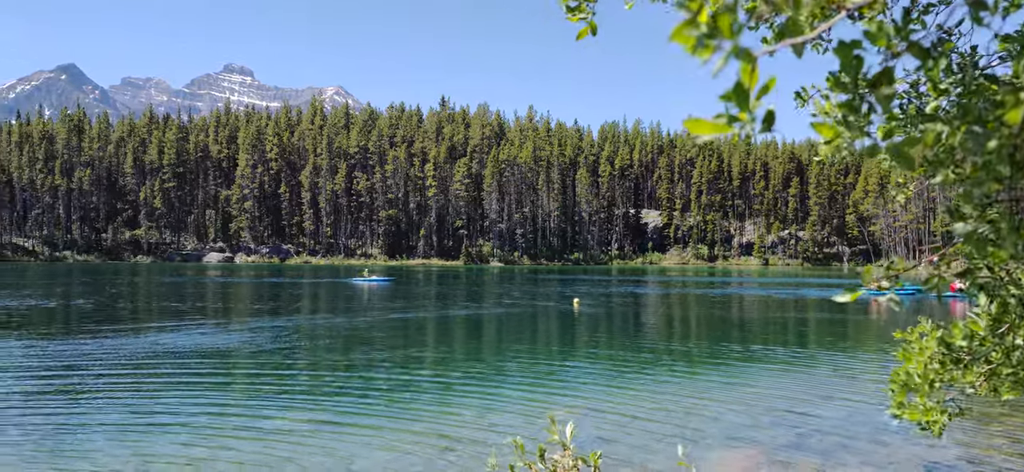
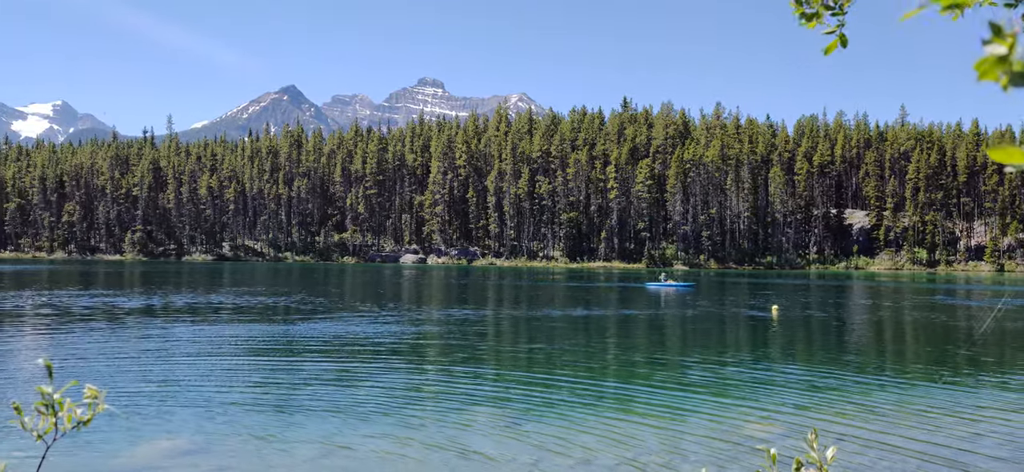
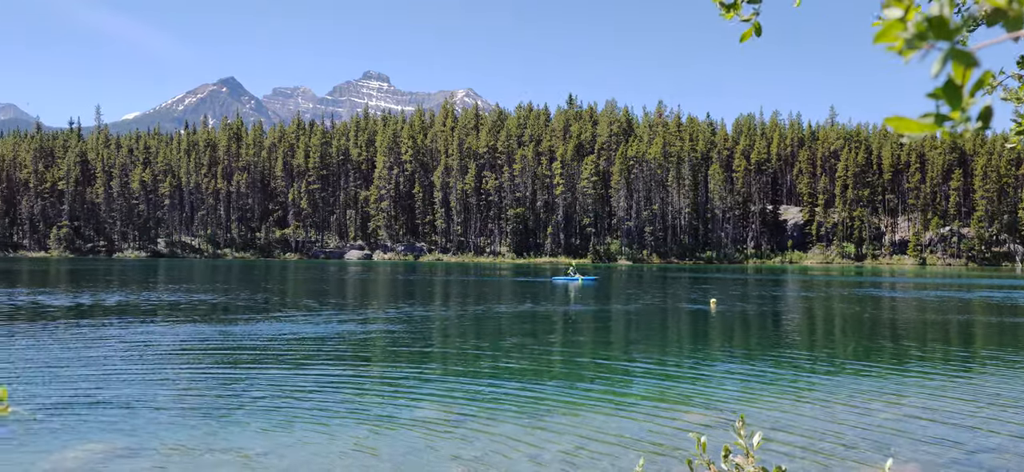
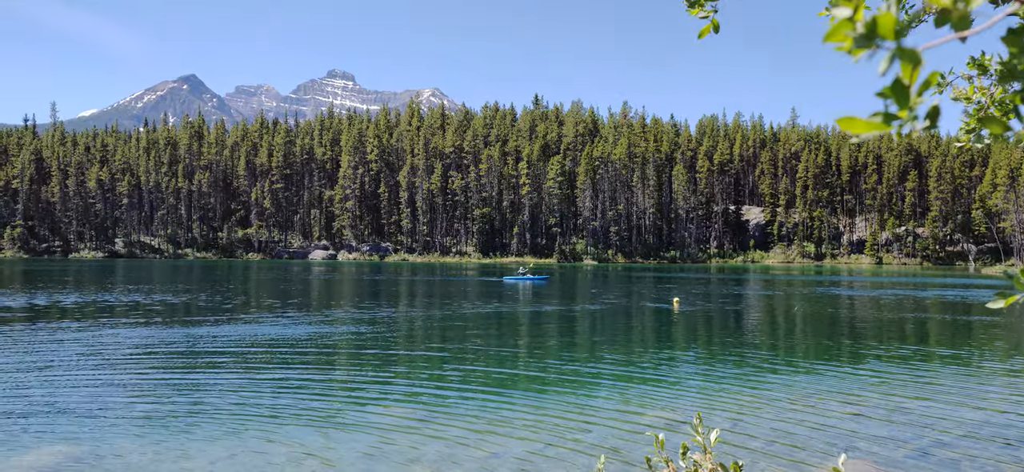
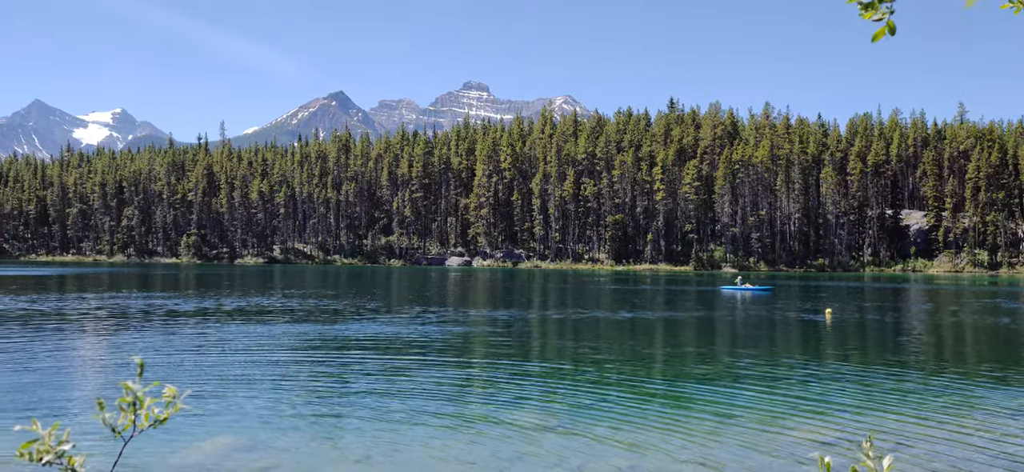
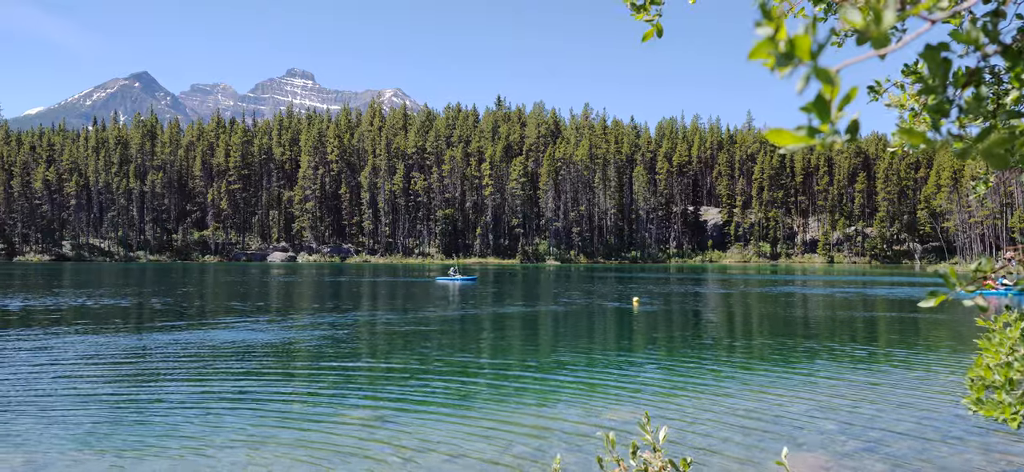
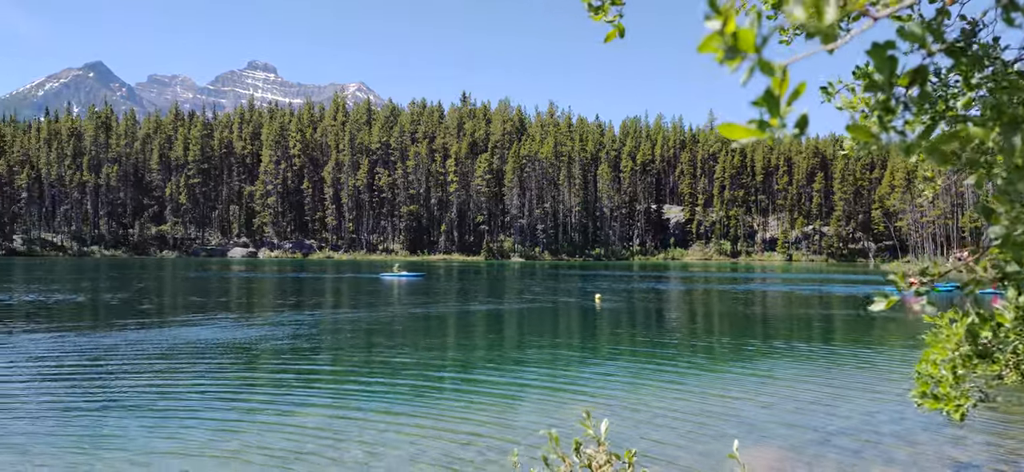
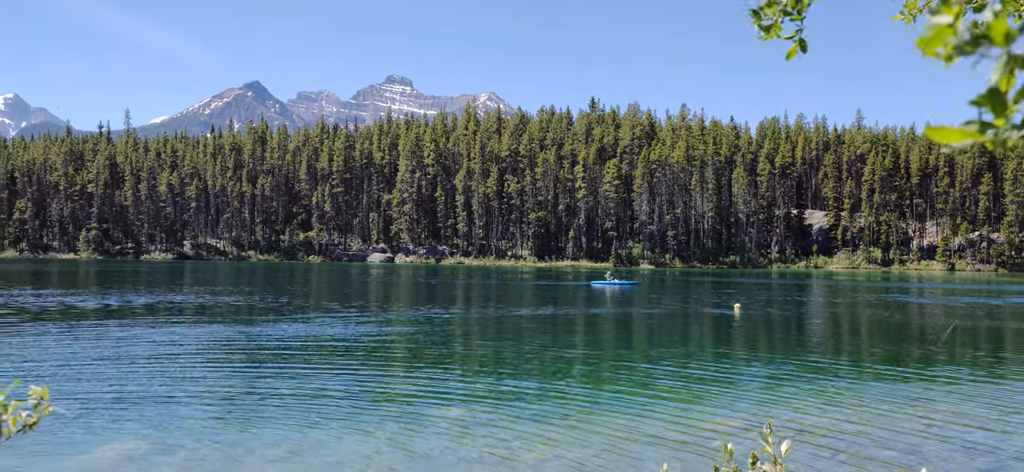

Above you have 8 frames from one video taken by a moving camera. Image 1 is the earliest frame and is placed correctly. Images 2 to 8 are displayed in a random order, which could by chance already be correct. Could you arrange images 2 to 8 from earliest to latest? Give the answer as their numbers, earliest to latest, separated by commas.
7, 6, 4, 3, 8, 2, 5
